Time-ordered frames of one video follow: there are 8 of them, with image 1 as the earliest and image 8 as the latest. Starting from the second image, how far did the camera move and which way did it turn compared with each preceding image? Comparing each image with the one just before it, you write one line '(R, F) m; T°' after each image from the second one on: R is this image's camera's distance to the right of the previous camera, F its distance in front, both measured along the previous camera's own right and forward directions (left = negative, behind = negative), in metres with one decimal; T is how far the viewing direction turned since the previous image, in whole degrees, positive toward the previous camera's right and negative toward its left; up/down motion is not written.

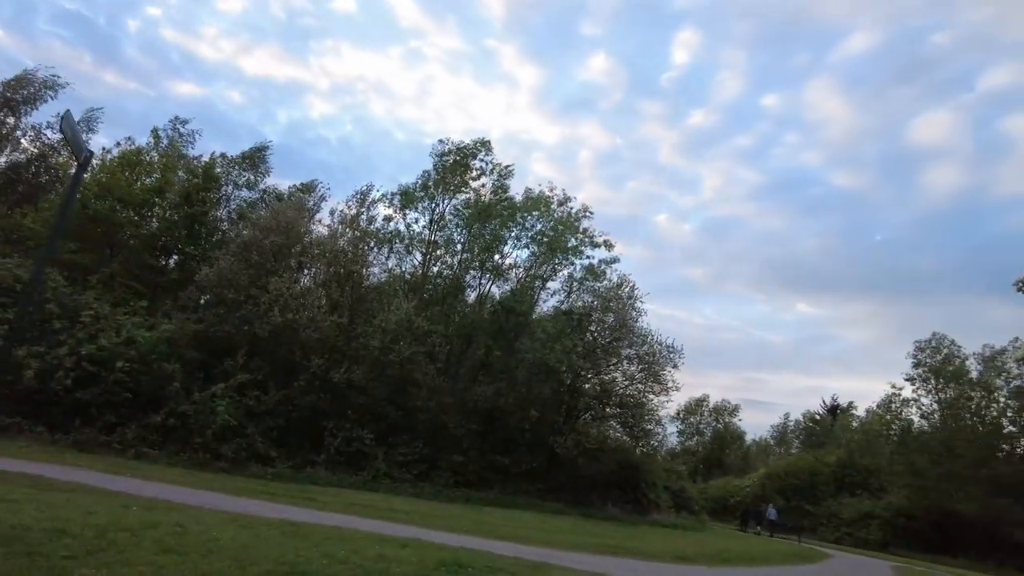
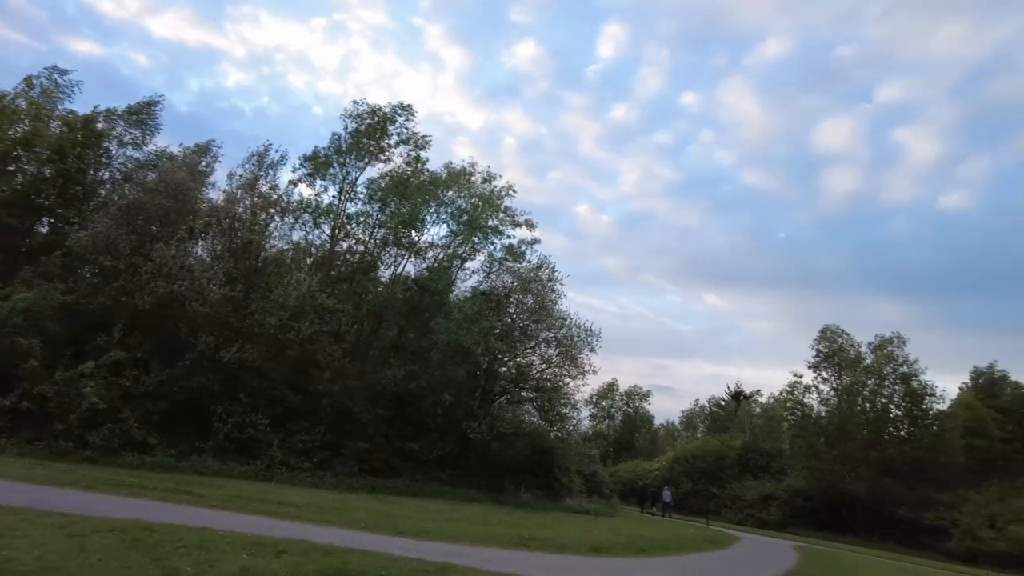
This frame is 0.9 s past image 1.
(+0.2, +1.5) m; +7°
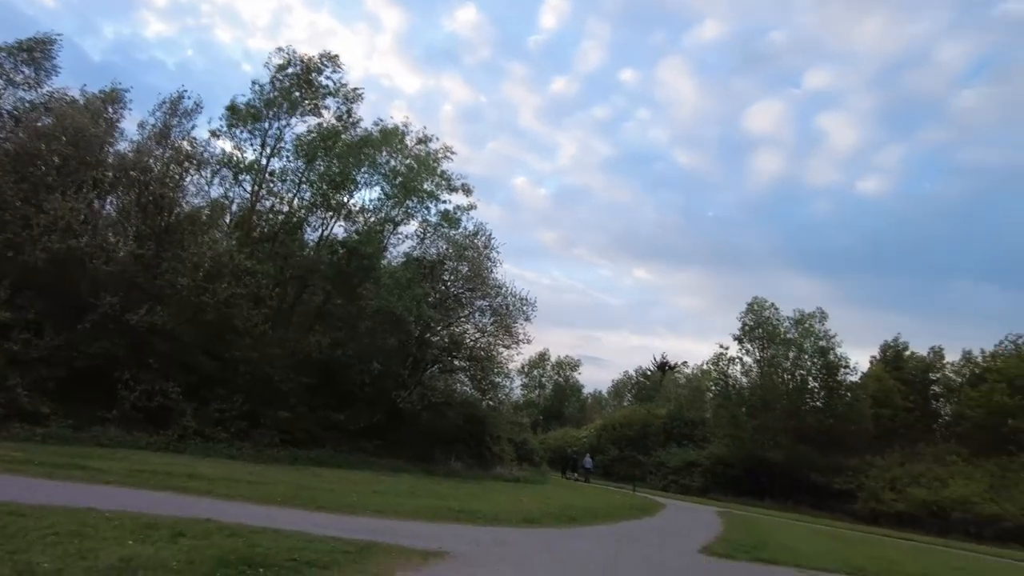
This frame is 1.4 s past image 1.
(0.0, +0.9) m; +6°
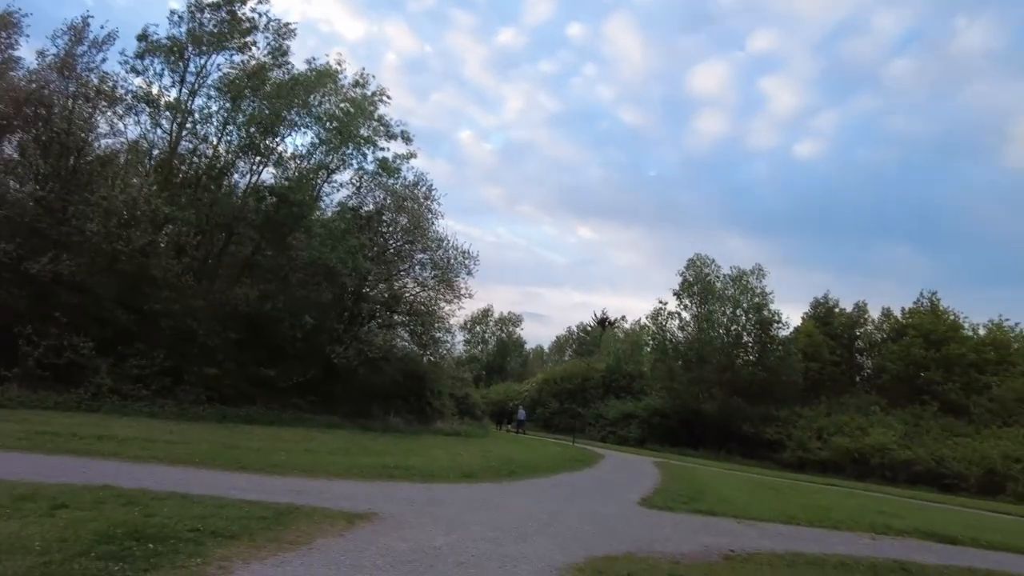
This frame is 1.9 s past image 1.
(+0.1, +0.8) m; +5°
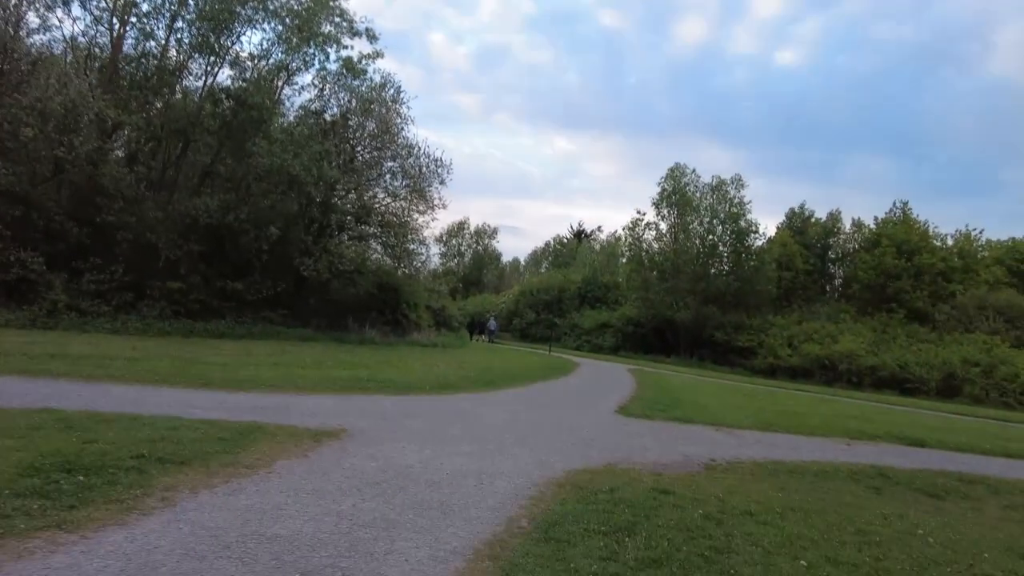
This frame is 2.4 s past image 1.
(0.0, +0.8) m; +2°
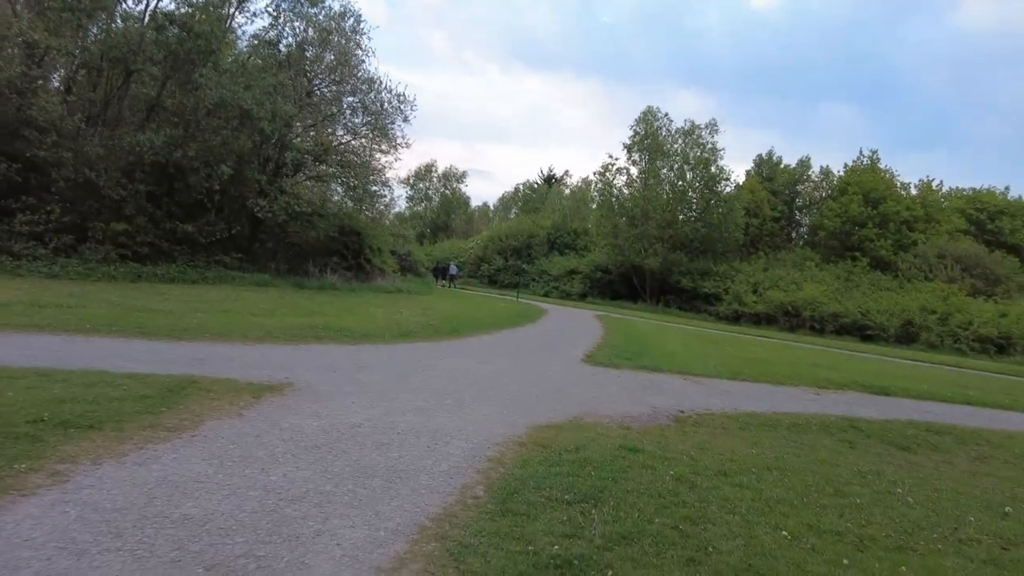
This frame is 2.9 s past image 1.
(+0.1, +0.8) m; +3°
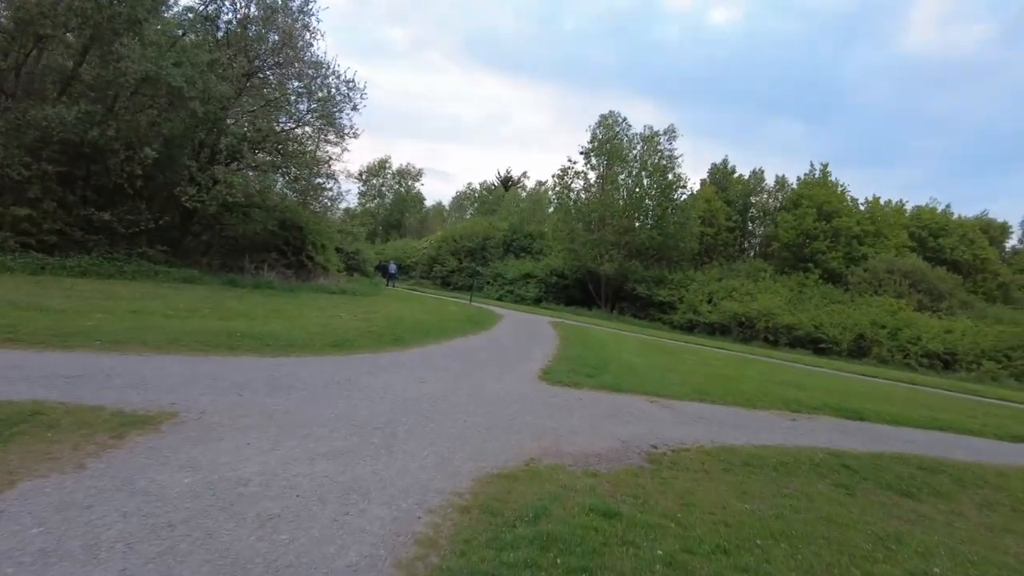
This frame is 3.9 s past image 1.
(+0.1, +1.7) m; +4°
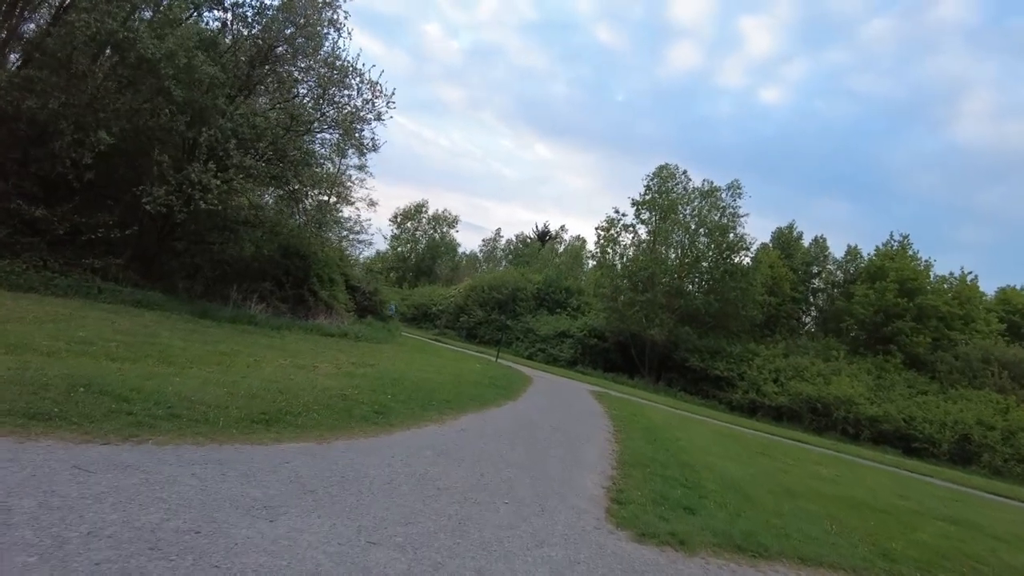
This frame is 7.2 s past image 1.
(-0.4, +6.2) m; -3°
